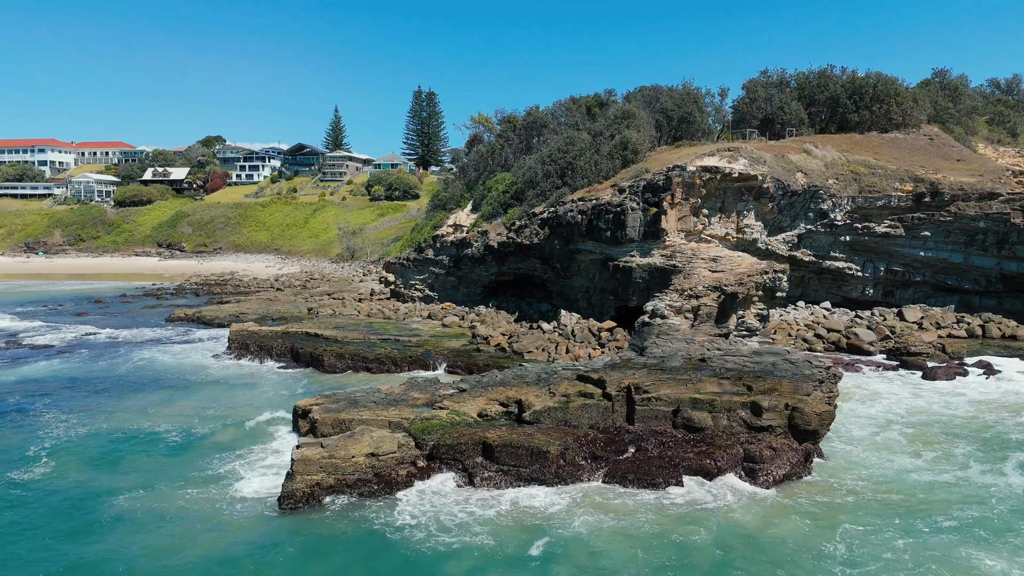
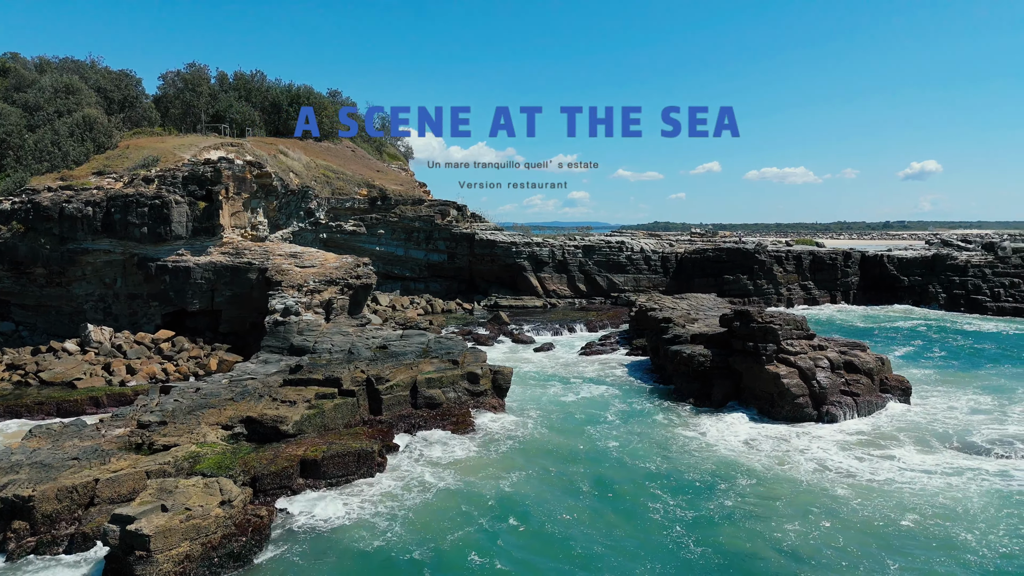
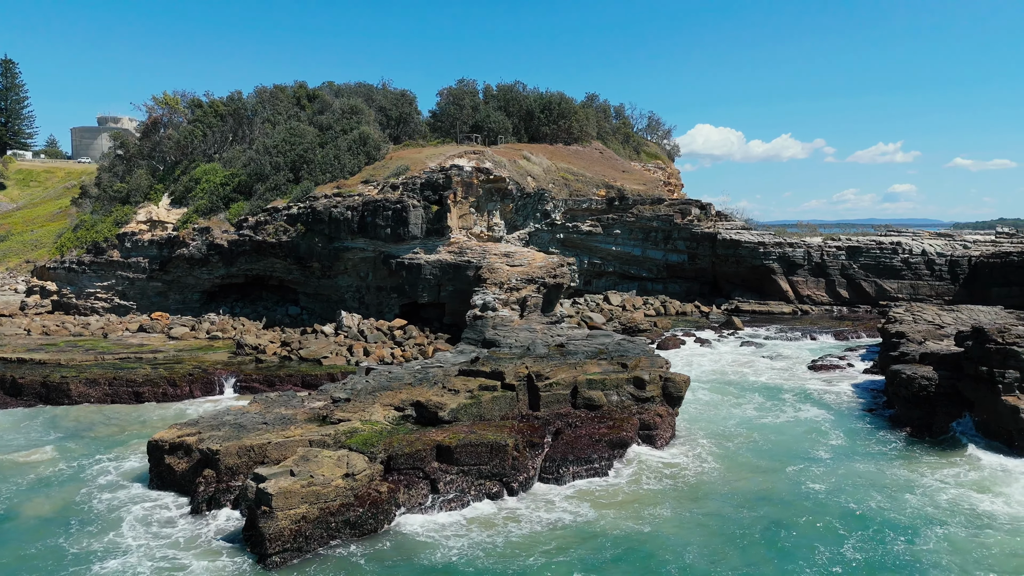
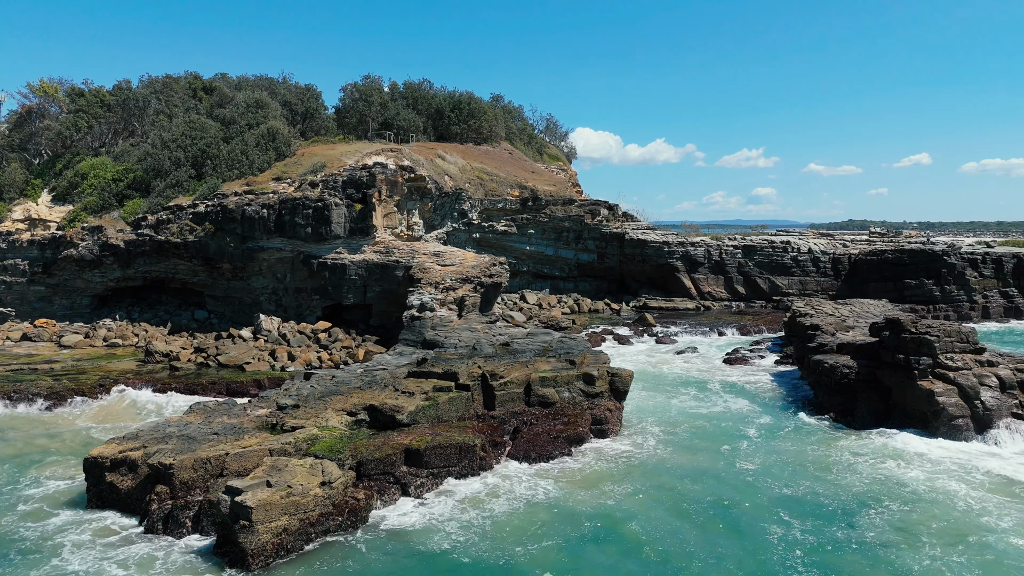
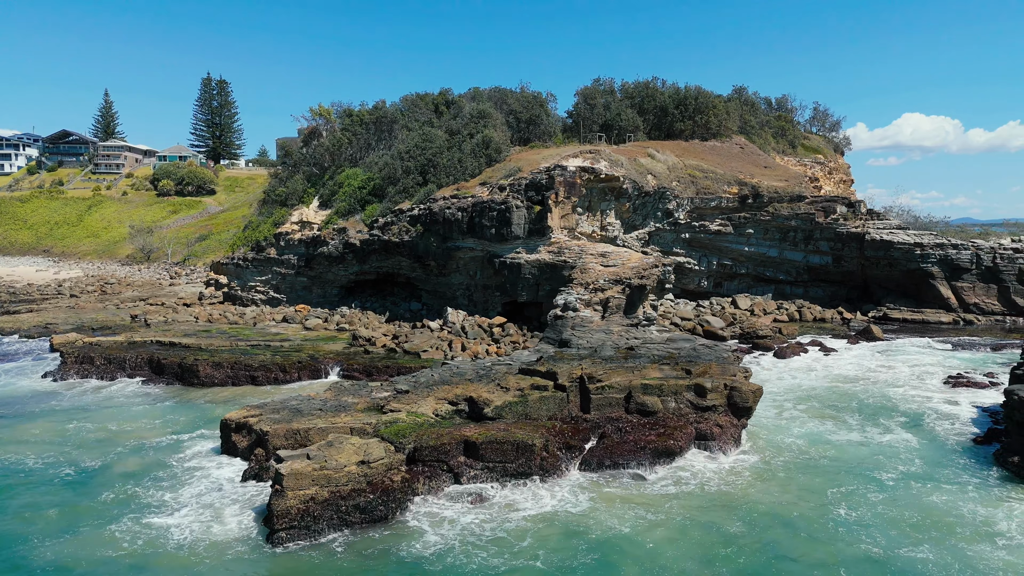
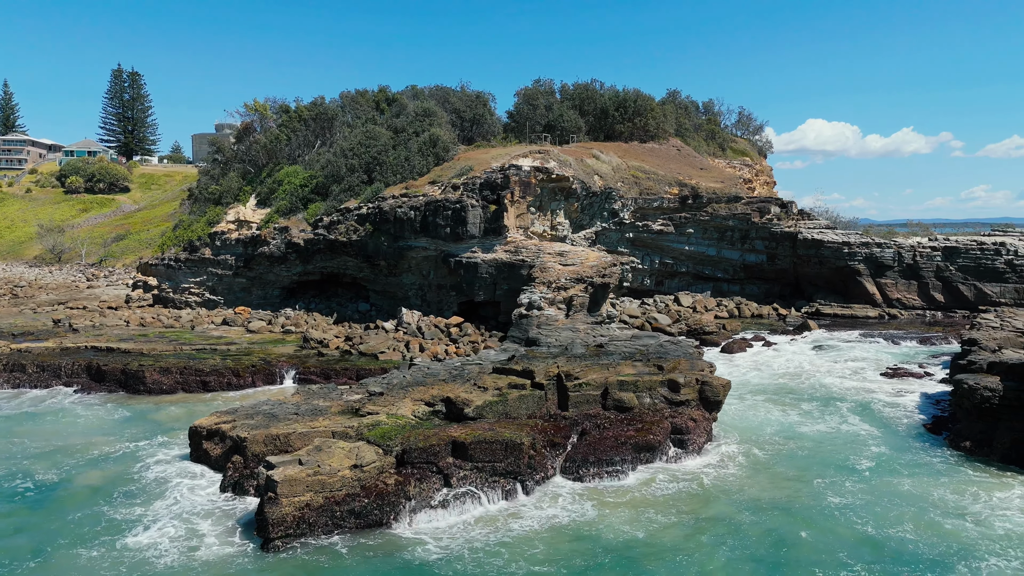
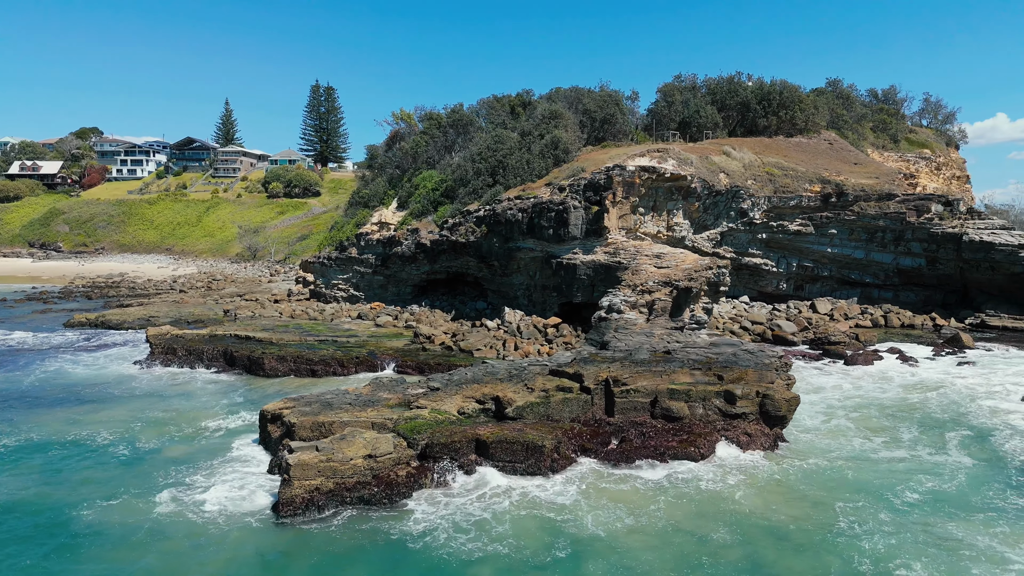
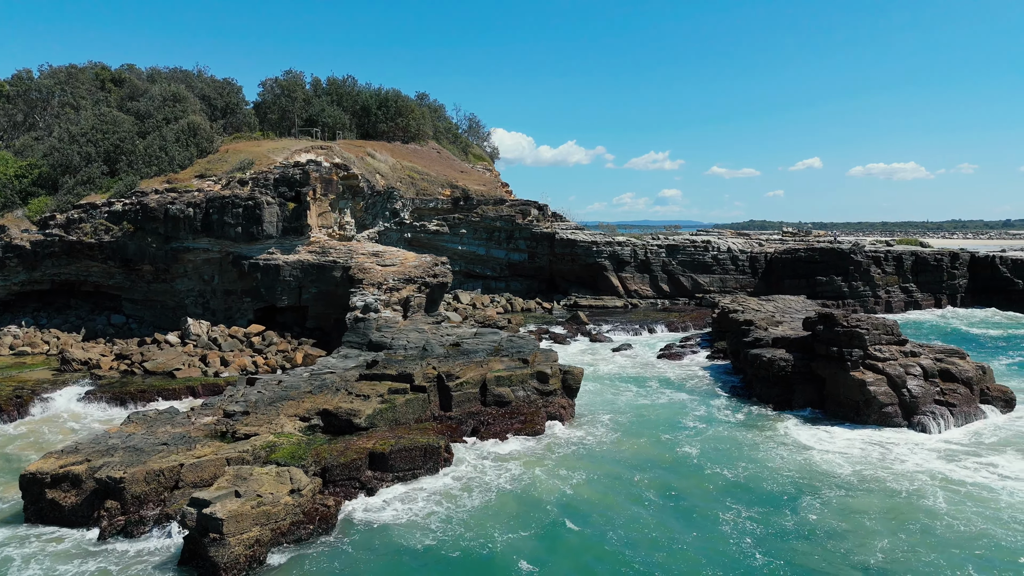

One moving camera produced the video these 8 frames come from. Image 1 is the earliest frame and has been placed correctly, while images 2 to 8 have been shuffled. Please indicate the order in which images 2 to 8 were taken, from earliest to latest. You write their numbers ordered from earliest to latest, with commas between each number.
7, 5, 6, 3, 4, 8, 2
